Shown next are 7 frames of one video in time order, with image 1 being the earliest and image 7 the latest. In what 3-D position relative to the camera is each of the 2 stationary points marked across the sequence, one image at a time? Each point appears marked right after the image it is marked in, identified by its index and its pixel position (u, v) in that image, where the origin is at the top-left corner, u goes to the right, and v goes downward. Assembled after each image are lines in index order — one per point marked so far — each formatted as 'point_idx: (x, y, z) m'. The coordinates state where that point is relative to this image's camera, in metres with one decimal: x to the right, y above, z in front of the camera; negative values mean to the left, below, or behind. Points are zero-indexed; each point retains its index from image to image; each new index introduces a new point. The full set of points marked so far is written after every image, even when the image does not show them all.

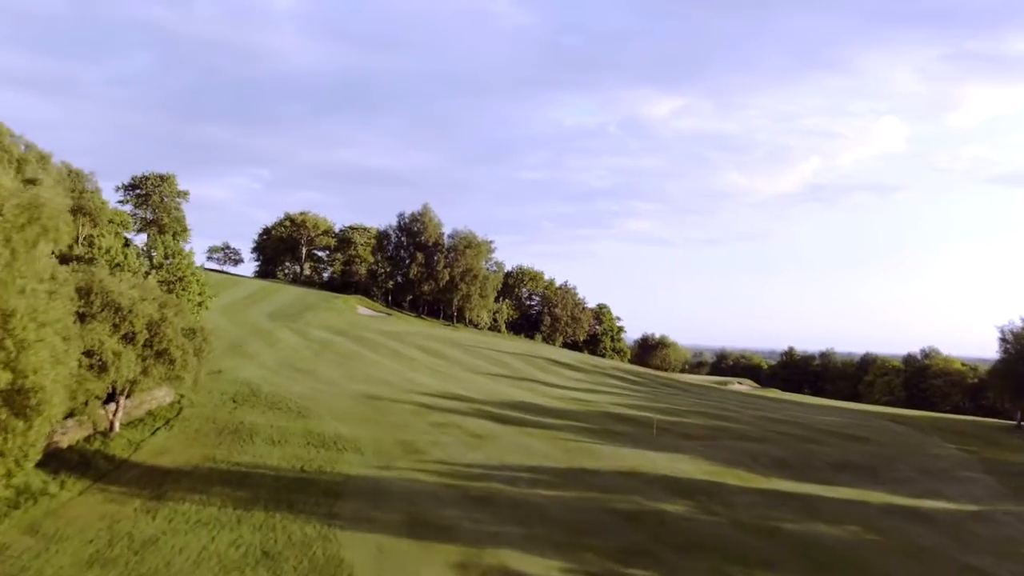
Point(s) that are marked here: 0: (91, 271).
0: (-8.5, +0.3, +19.0) m
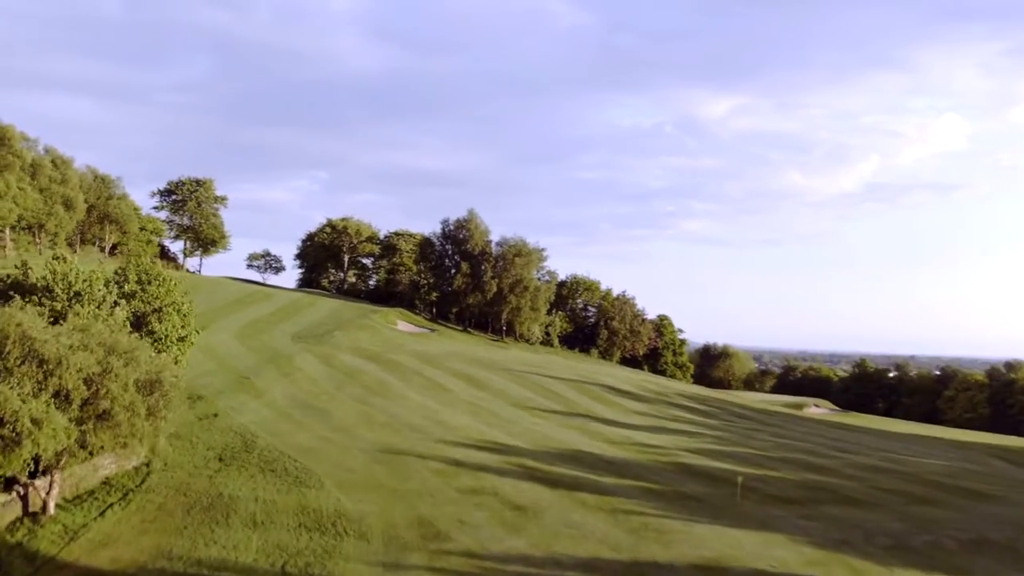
0: (-7.8, -0.3, +14.8) m
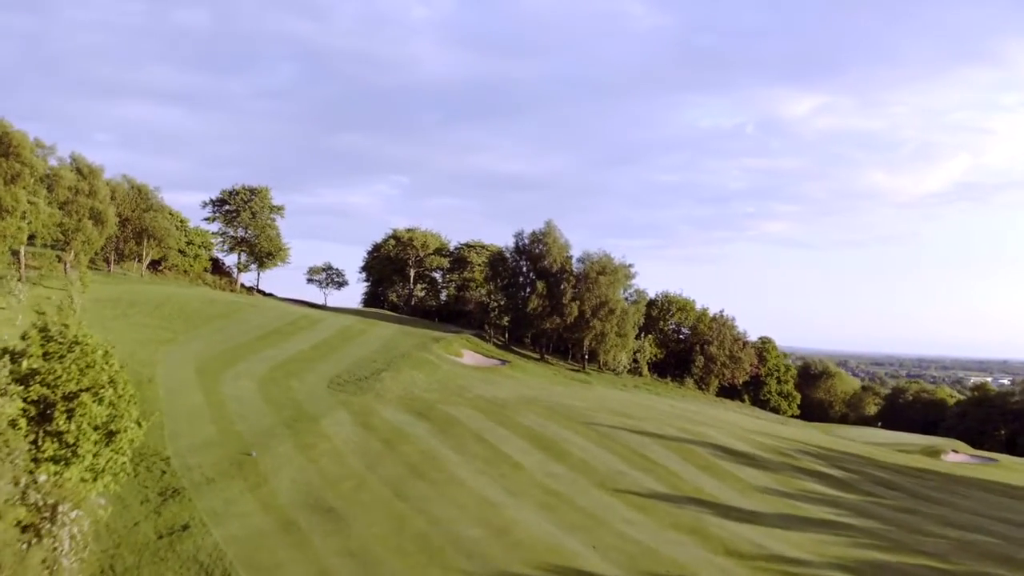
0: (-7.0, -1.4, +8.2) m
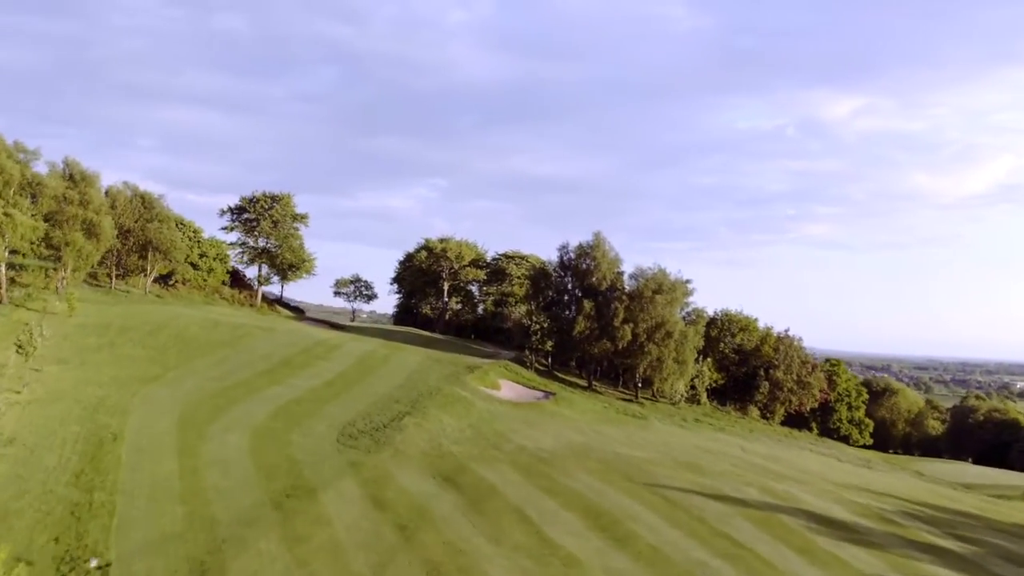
0: (-6.6, -2.2, +3.1) m
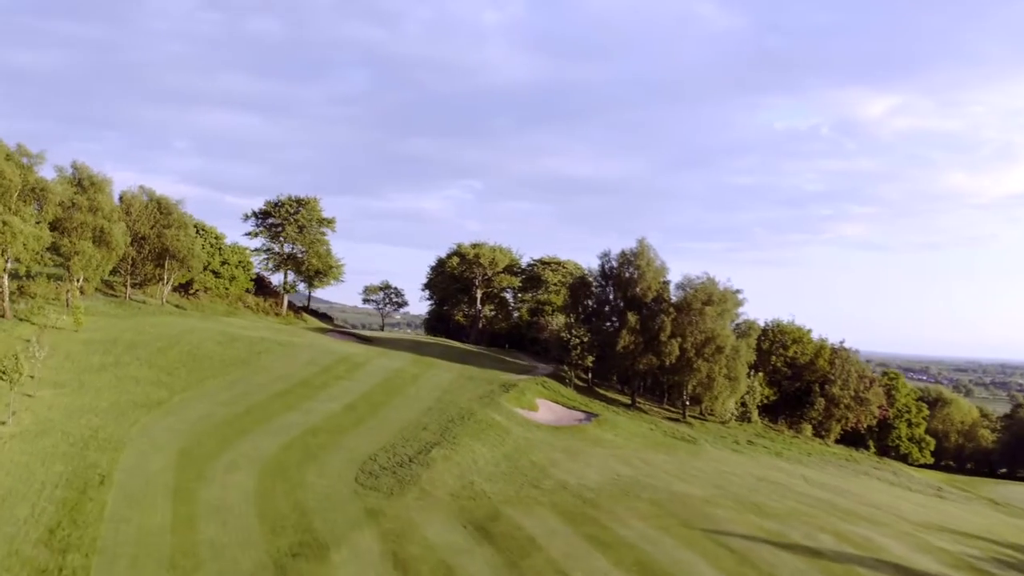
0: (-6.4, -2.6, +0.3) m
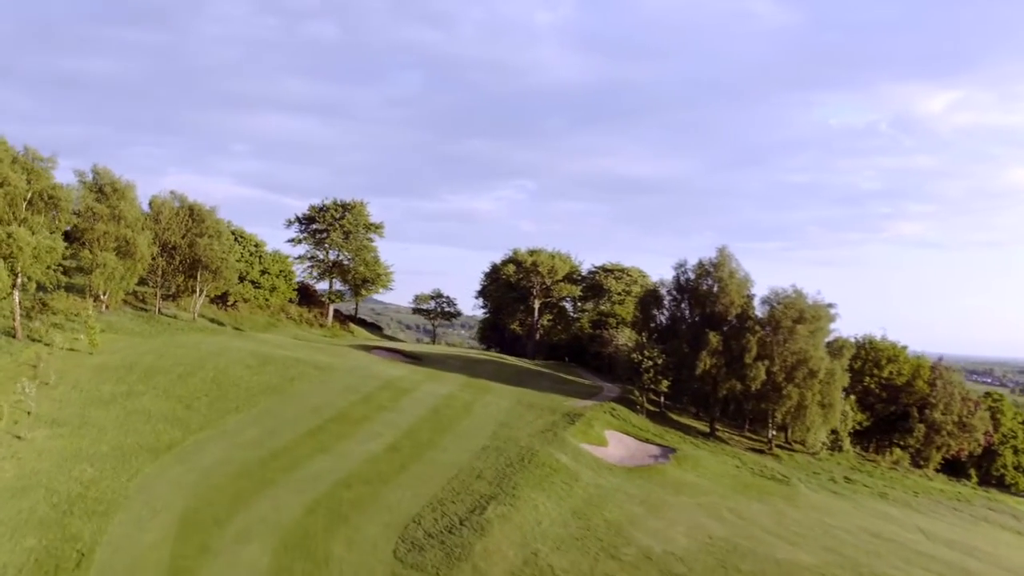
0: (-6.2, -3.2, -3.5) m
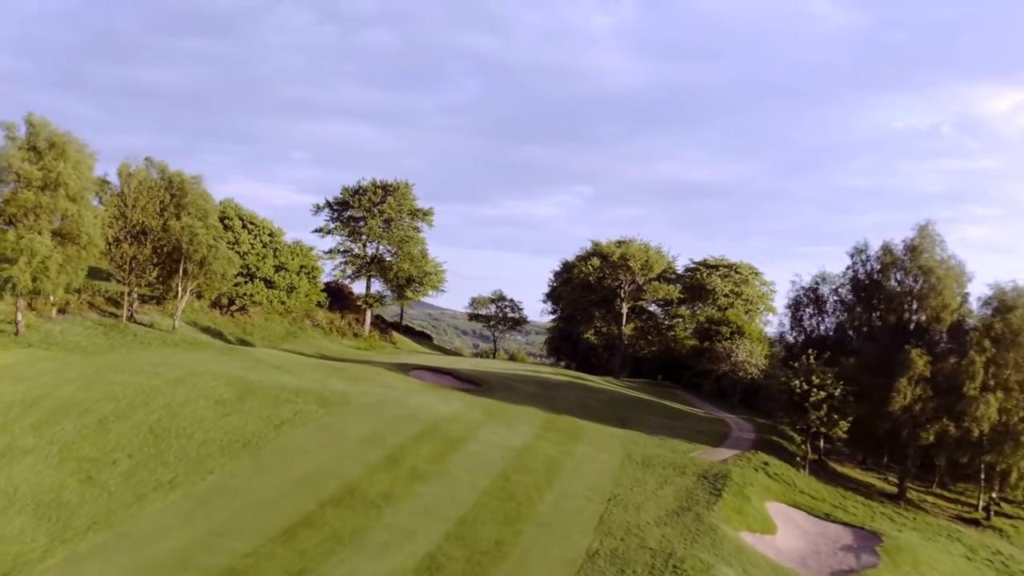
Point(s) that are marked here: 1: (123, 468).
0: (-5.9, -2.8, -13.9) m
1: (-6.4, -3.0, +15.6) m
